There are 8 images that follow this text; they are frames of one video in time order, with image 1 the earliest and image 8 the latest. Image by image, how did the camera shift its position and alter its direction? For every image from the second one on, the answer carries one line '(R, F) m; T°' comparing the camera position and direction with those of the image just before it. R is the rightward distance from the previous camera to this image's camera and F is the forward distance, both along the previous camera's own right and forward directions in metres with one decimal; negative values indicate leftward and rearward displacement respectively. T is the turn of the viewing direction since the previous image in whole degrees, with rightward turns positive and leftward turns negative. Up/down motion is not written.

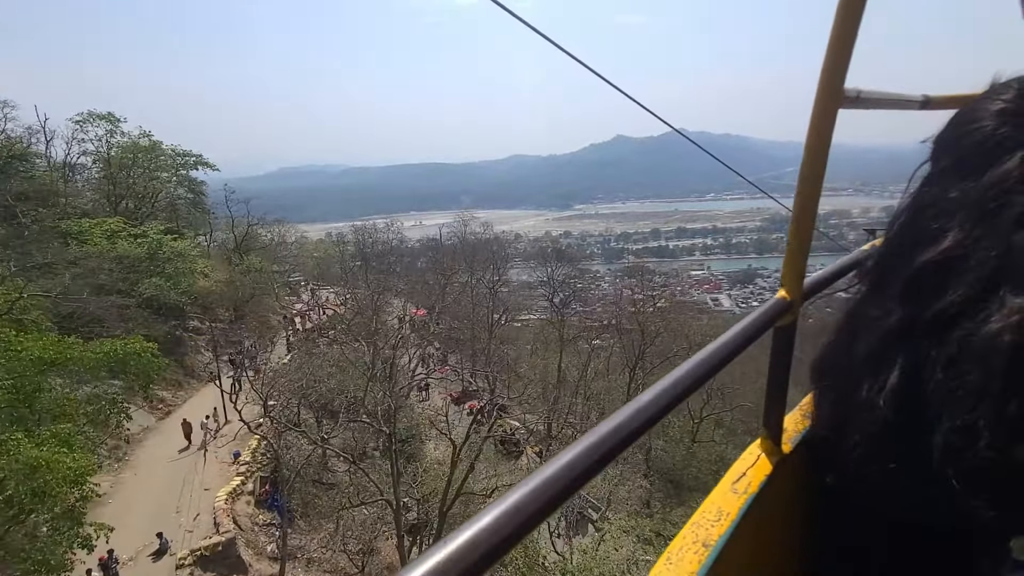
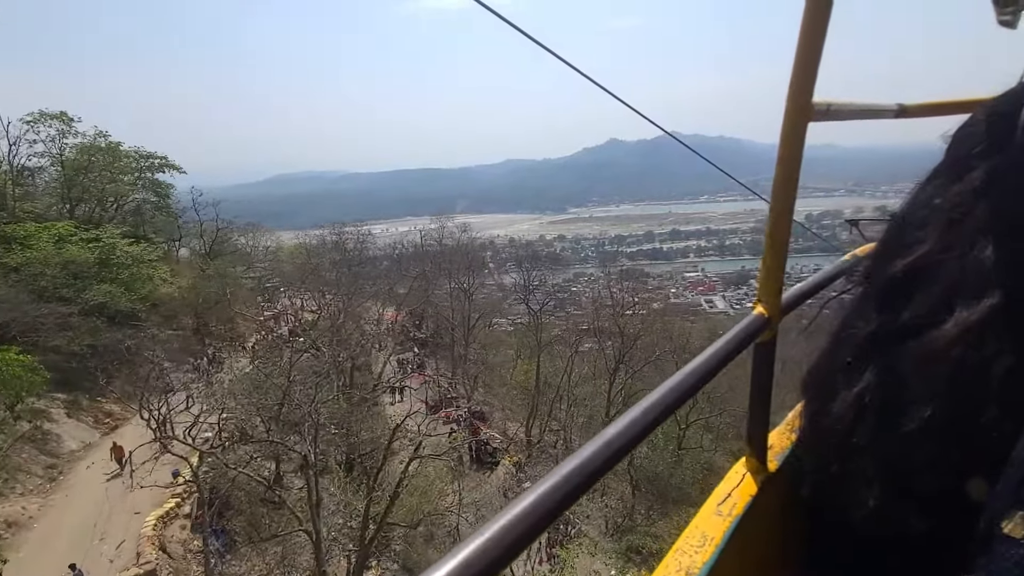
(+0.5, +0.7) m; 0°
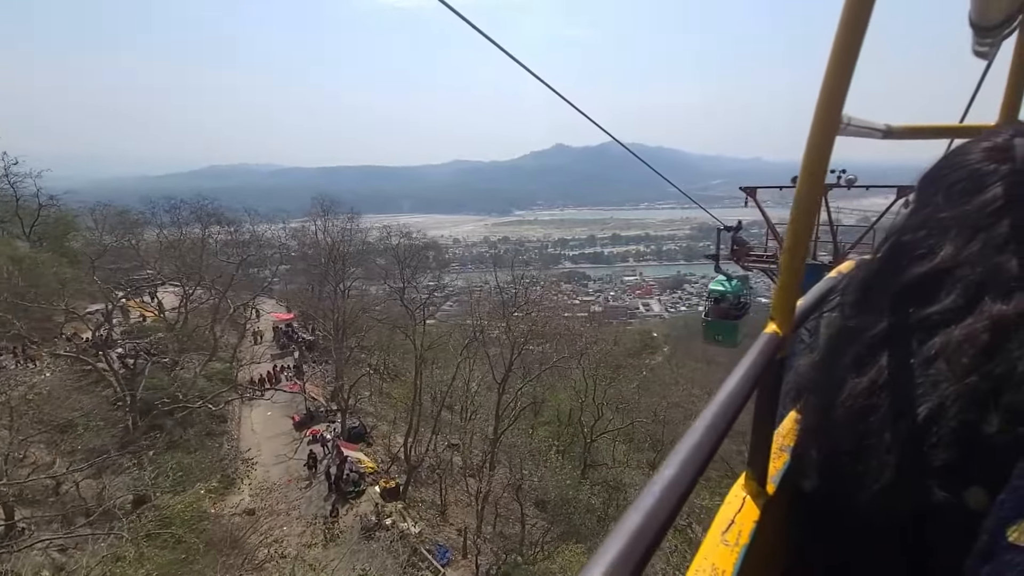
(+1.5, +2.2) m; +6°
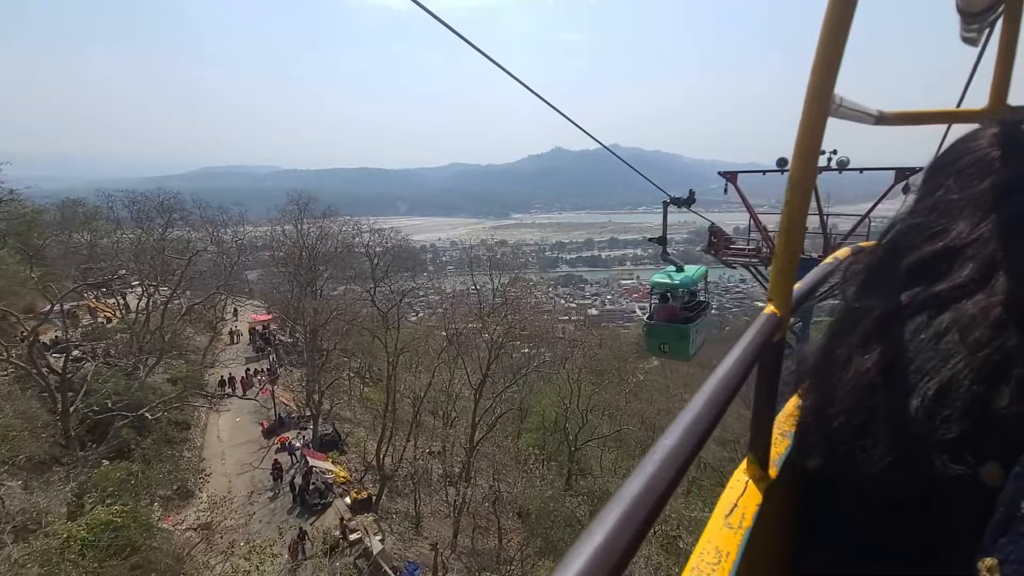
(+0.4, +0.7) m; 0°
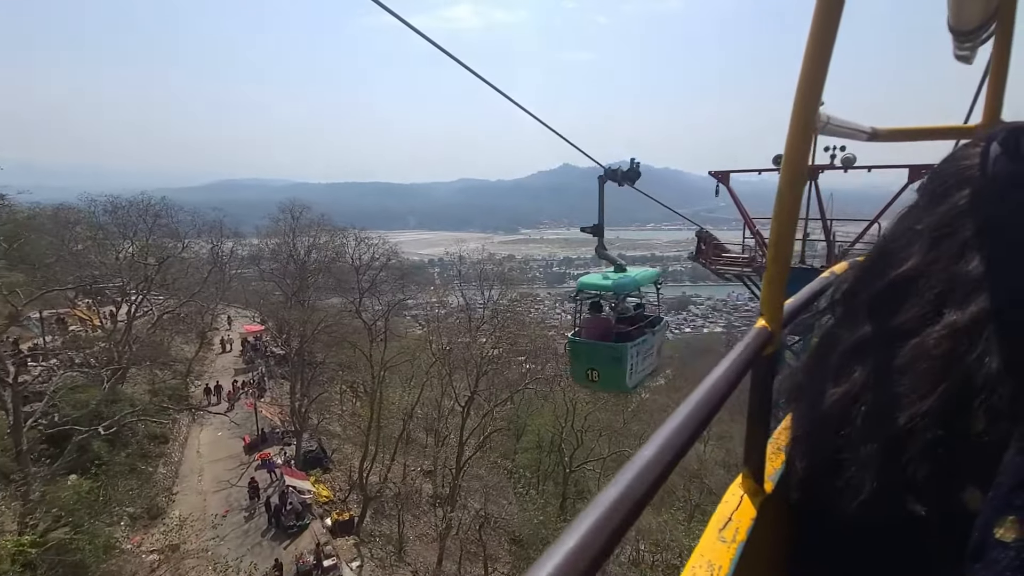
(+0.3, +0.5) m; -1°
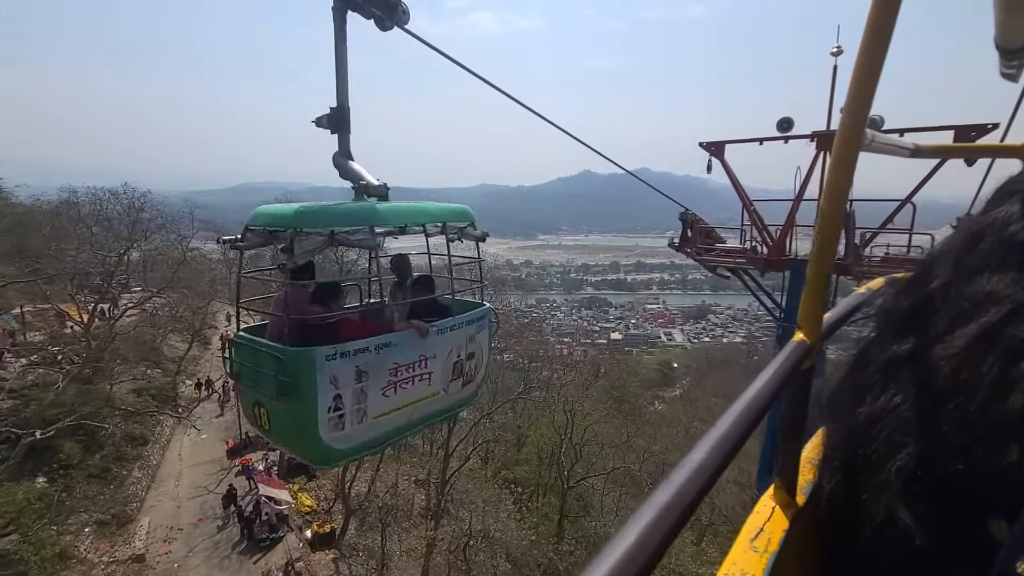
(+0.5, +0.8) m; -2°
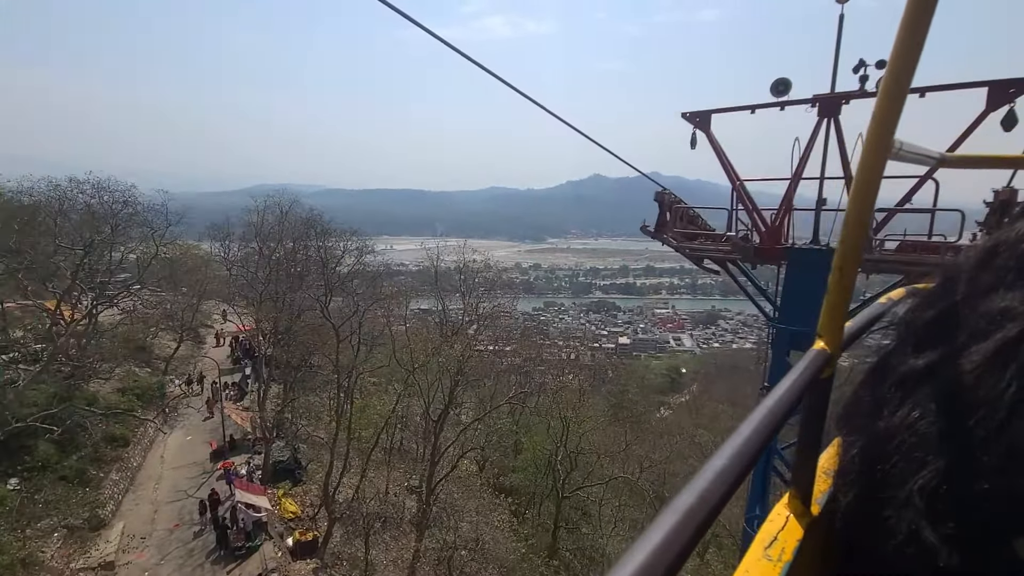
(+0.3, +0.5) m; -1°
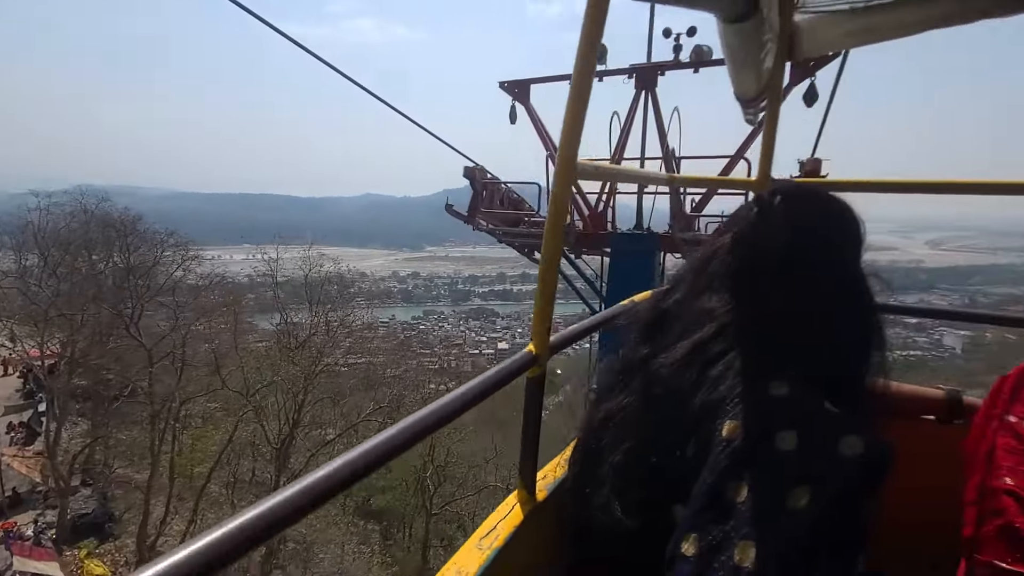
(+0.4, +0.8) m; +12°
